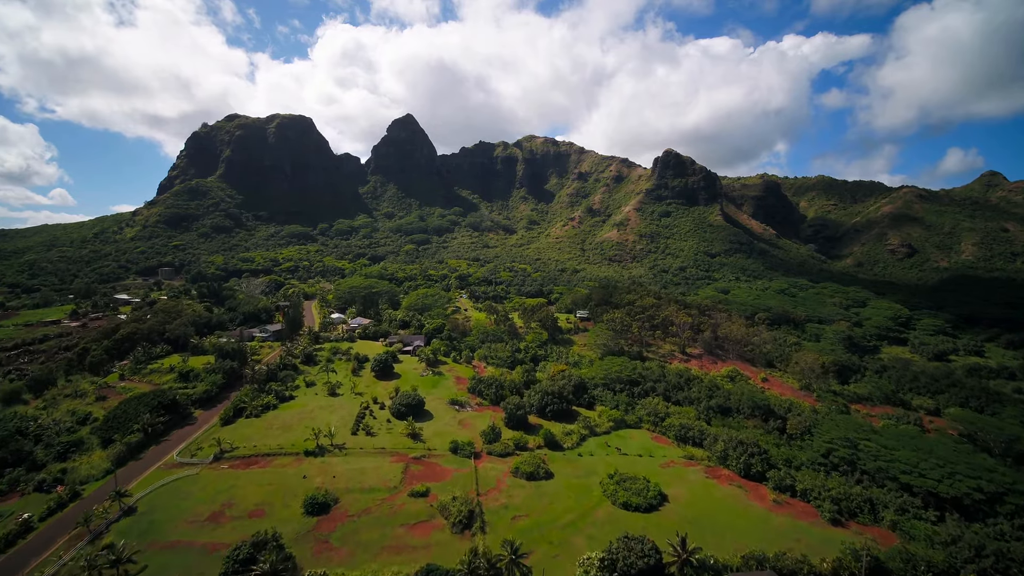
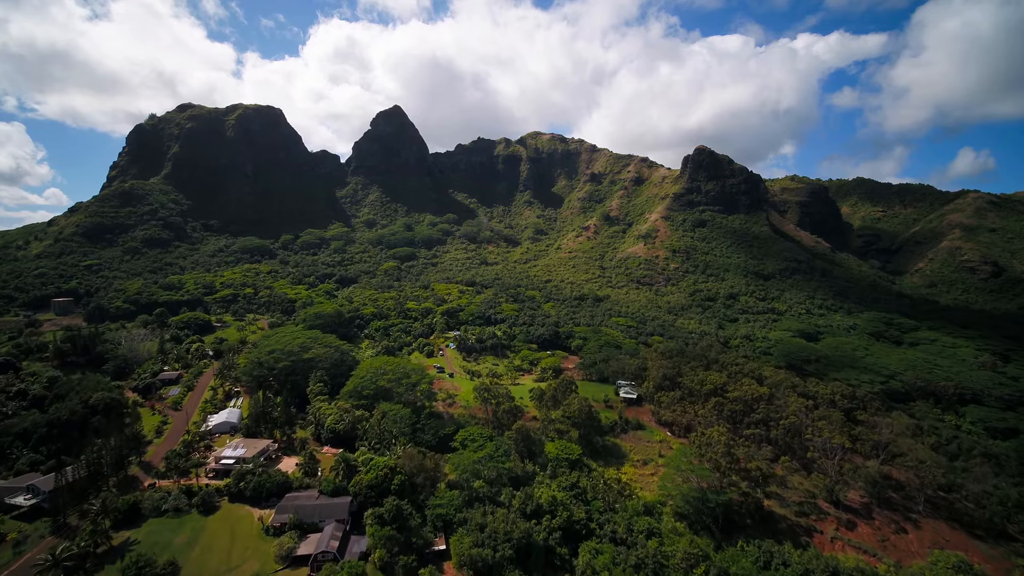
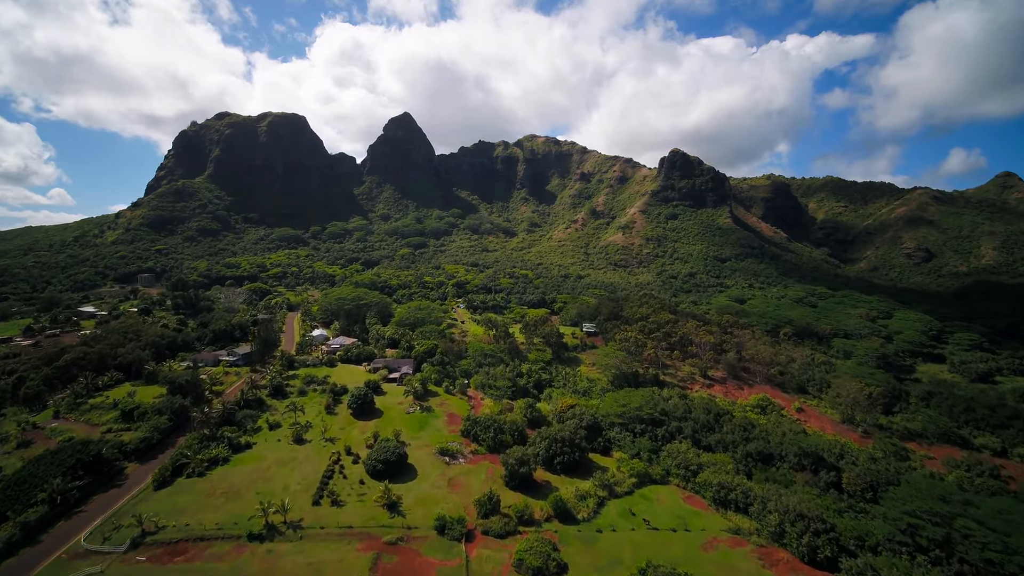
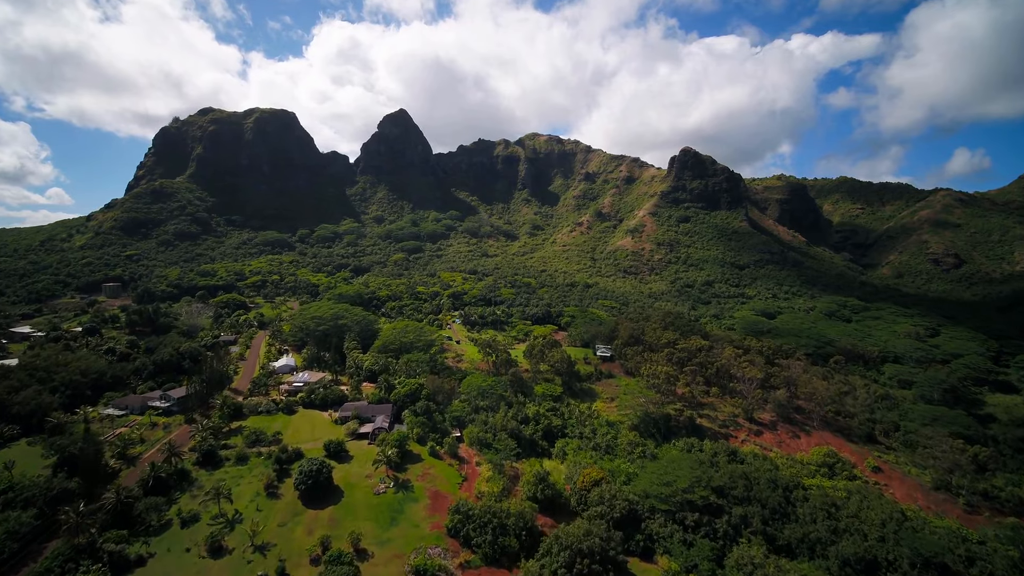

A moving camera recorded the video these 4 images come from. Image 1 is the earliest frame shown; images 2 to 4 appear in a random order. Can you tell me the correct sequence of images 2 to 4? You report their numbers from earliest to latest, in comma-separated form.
3, 4, 2
